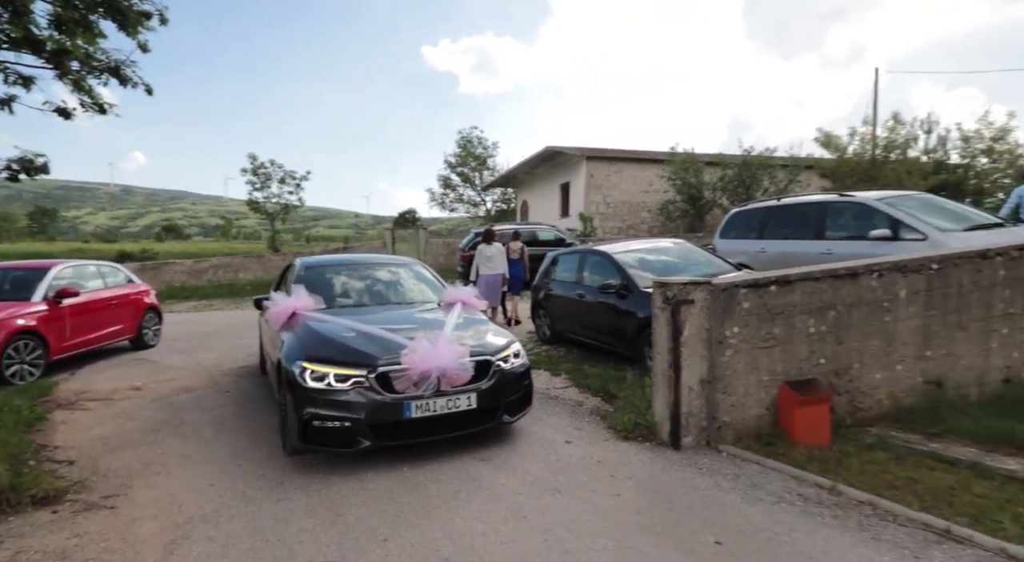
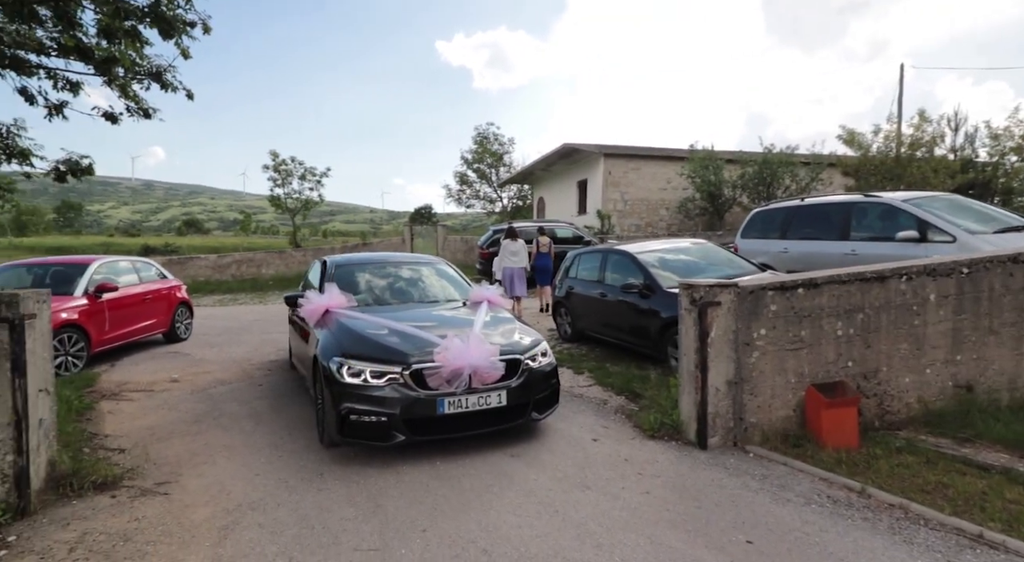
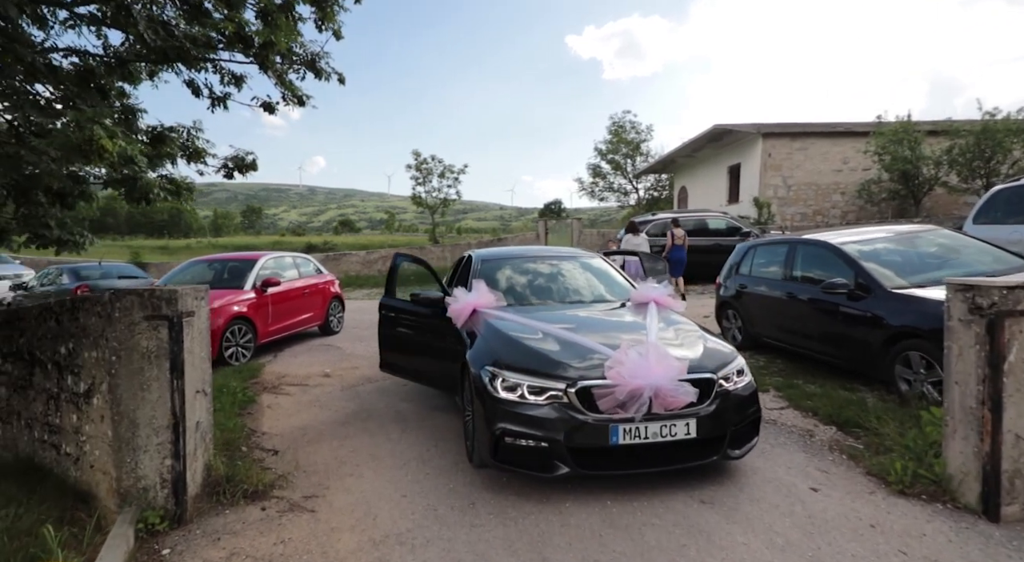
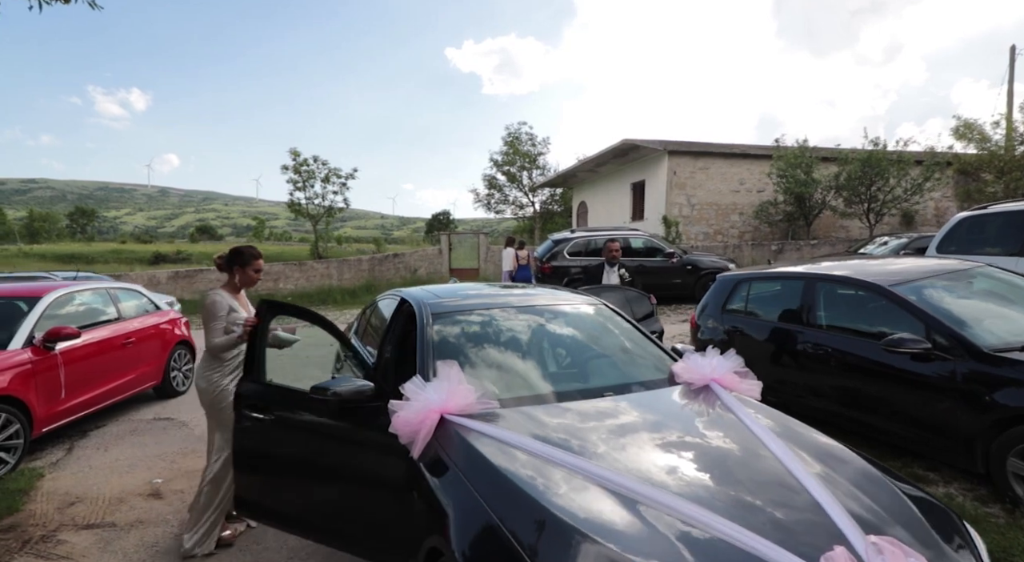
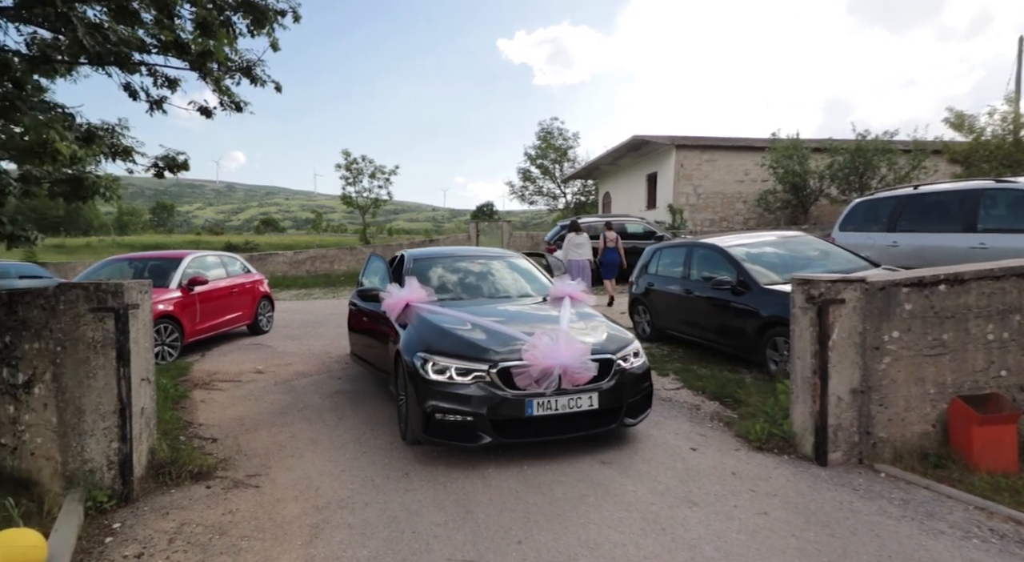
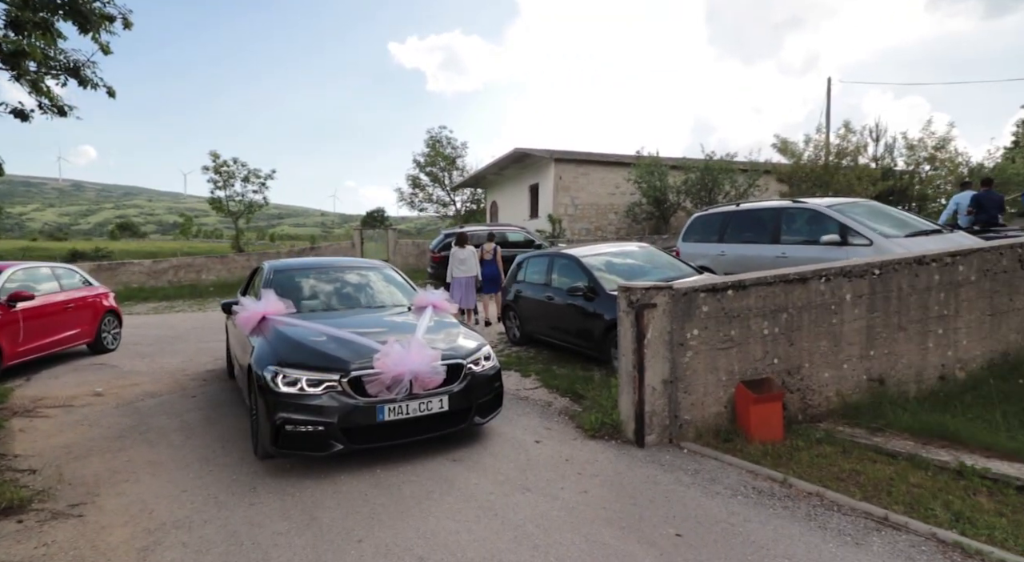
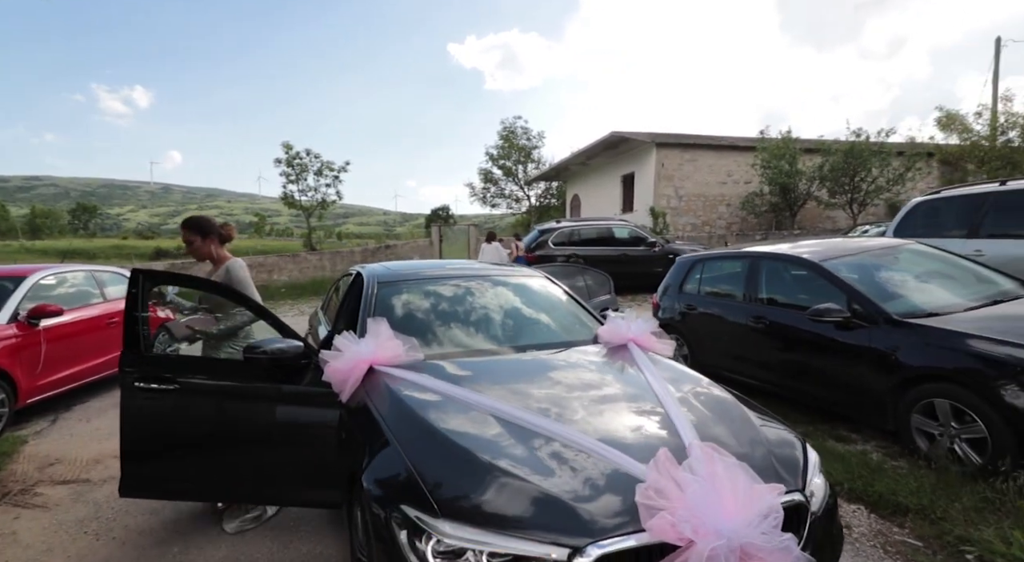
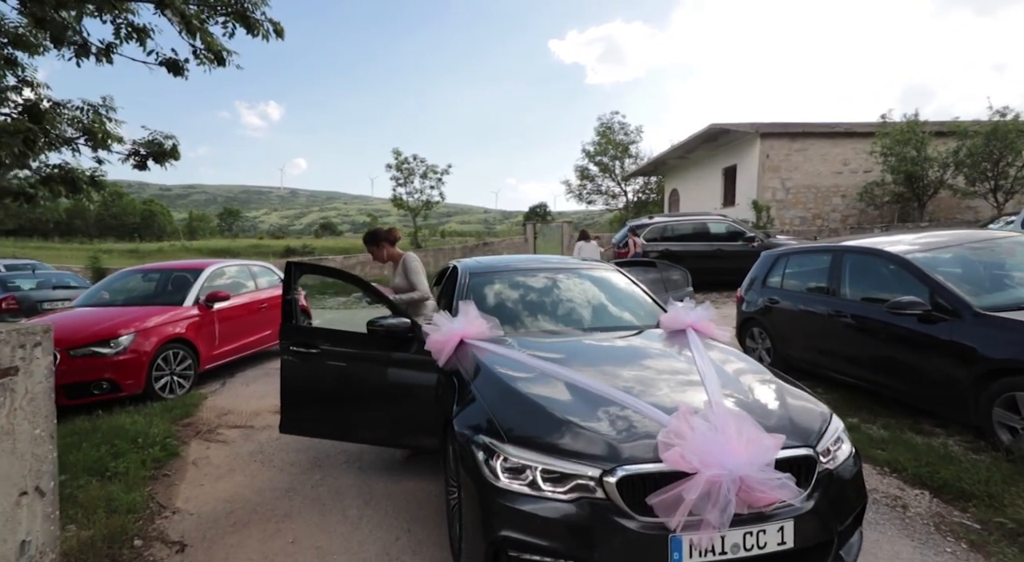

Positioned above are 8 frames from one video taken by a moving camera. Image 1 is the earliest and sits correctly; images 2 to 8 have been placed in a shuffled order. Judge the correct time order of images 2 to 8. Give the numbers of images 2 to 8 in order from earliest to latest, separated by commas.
6, 2, 5, 3, 8, 7, 4
